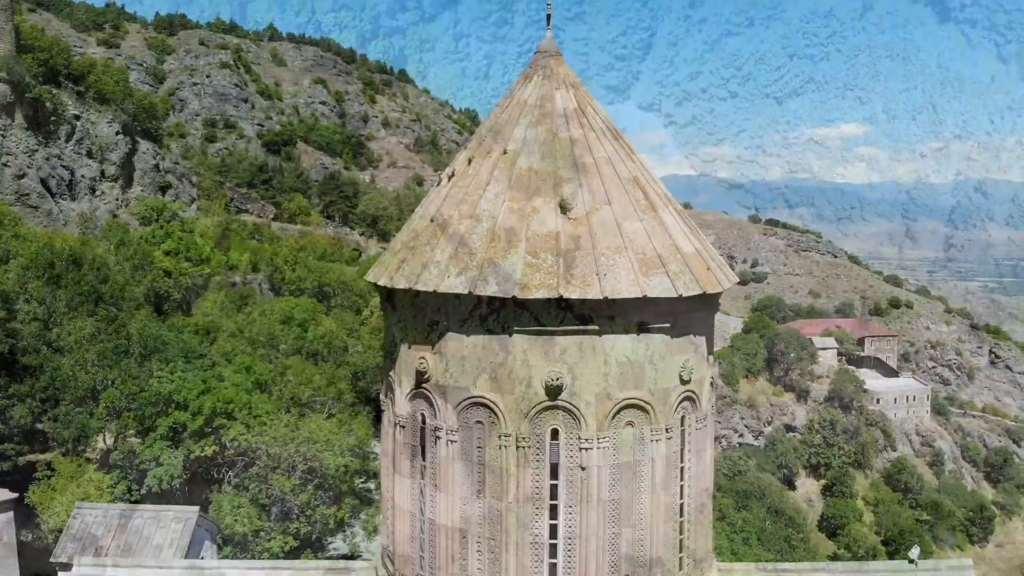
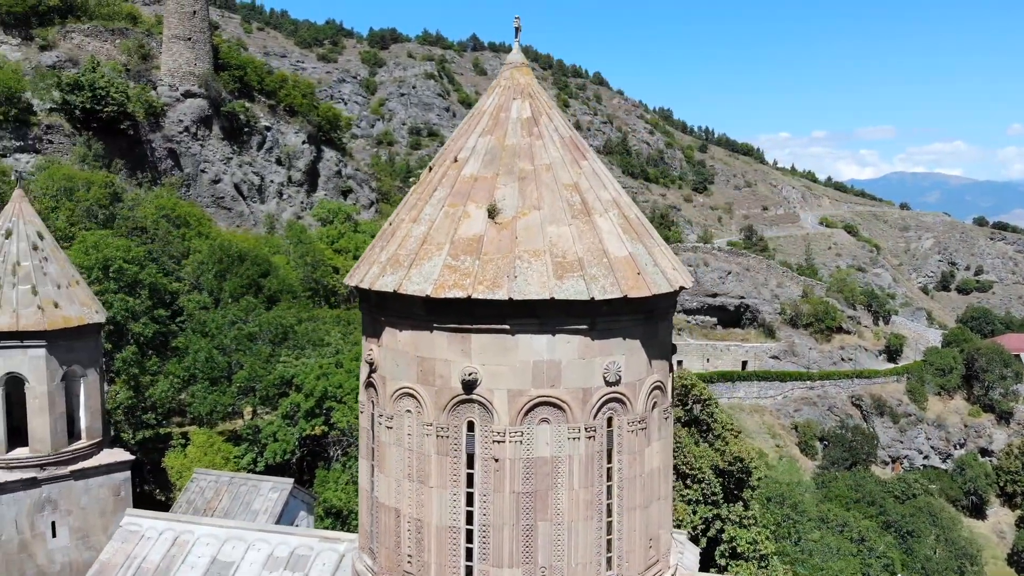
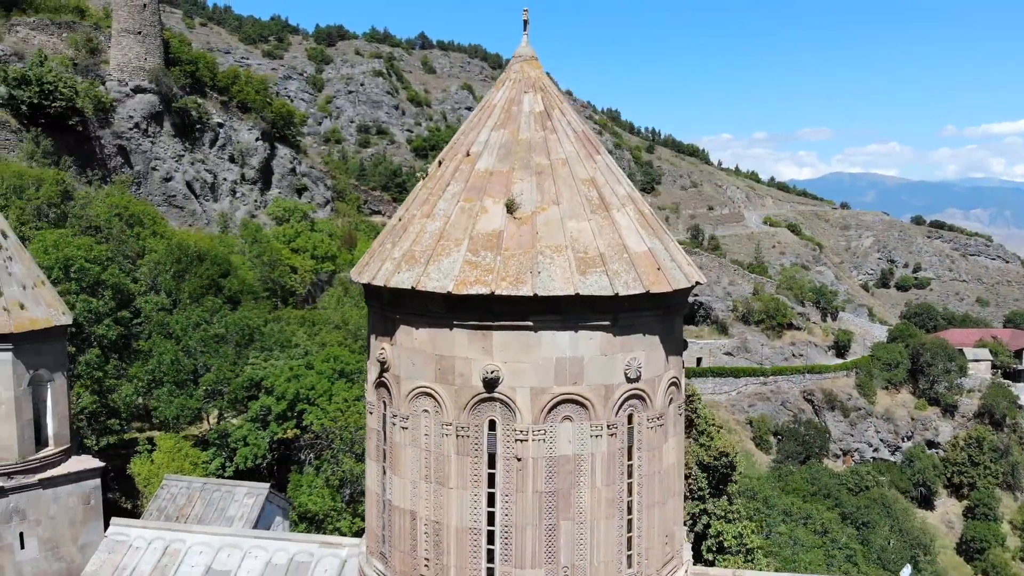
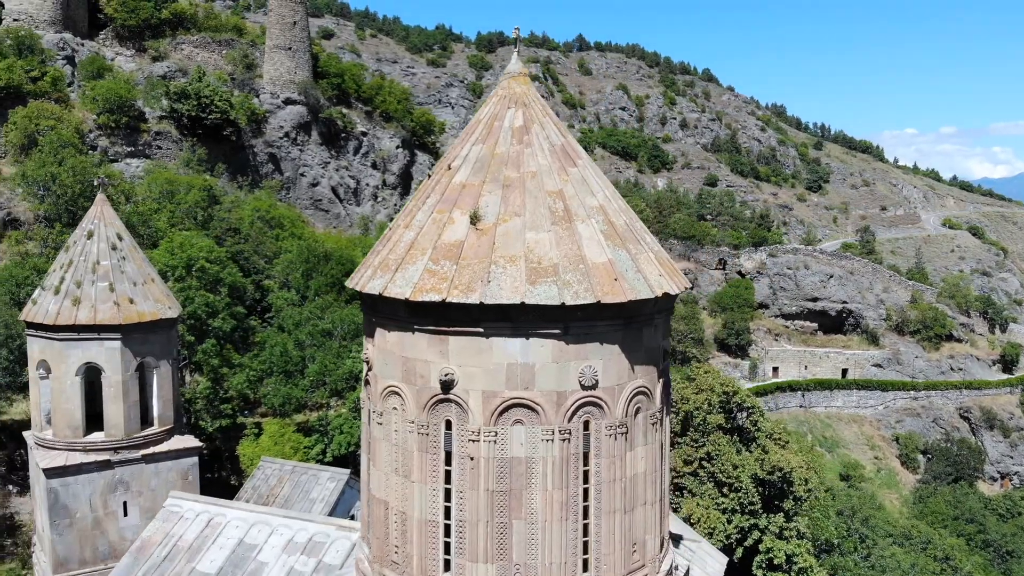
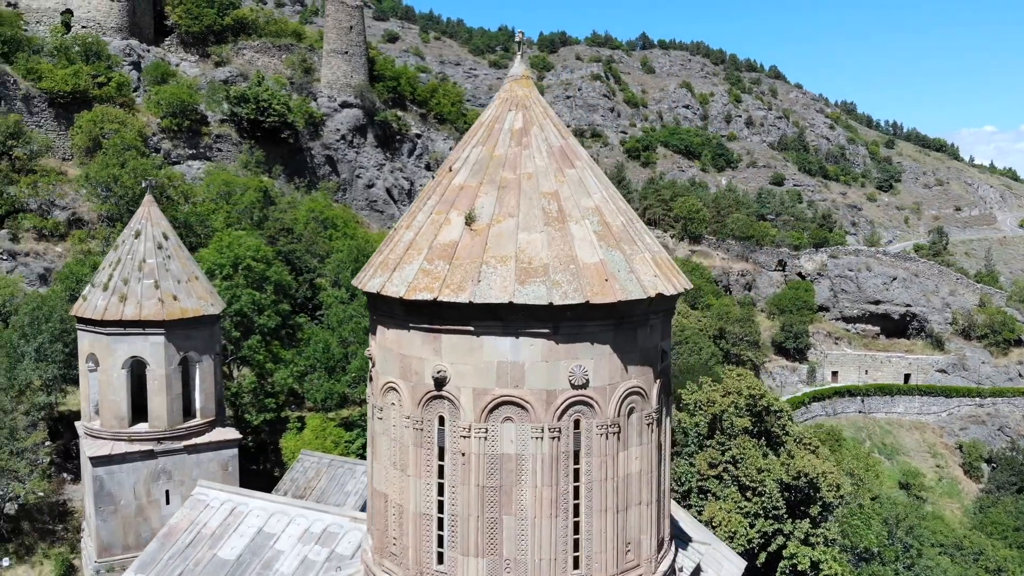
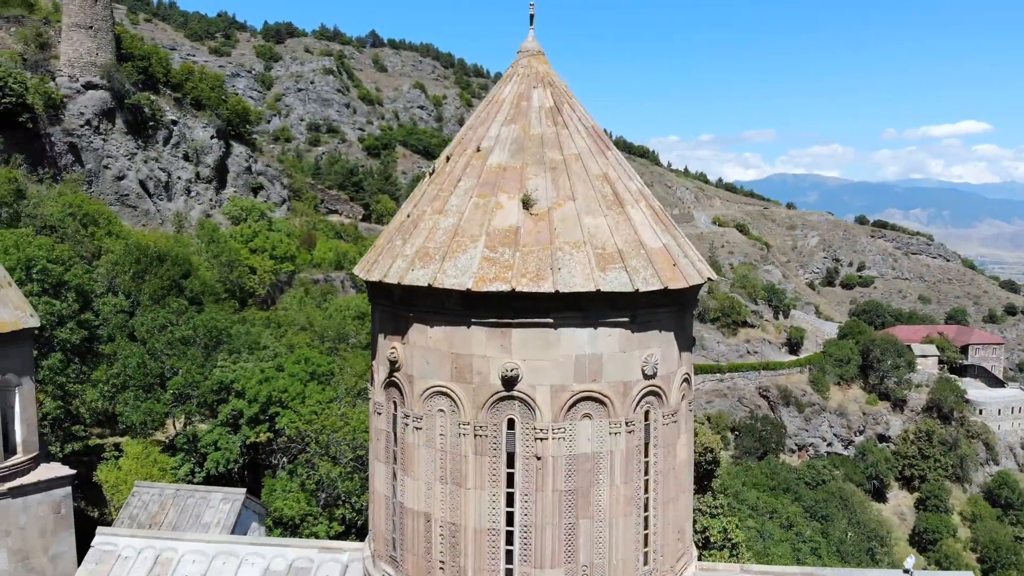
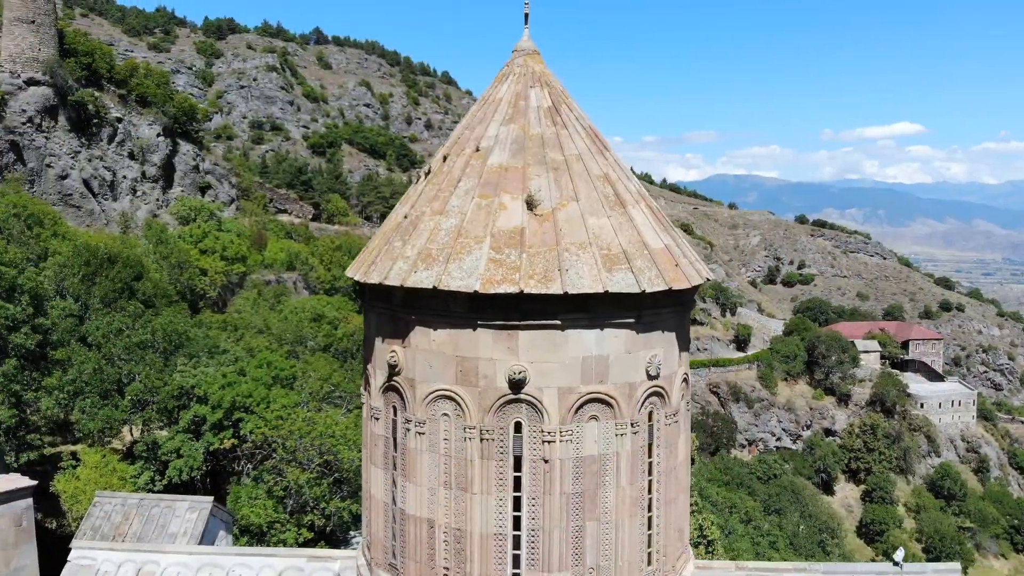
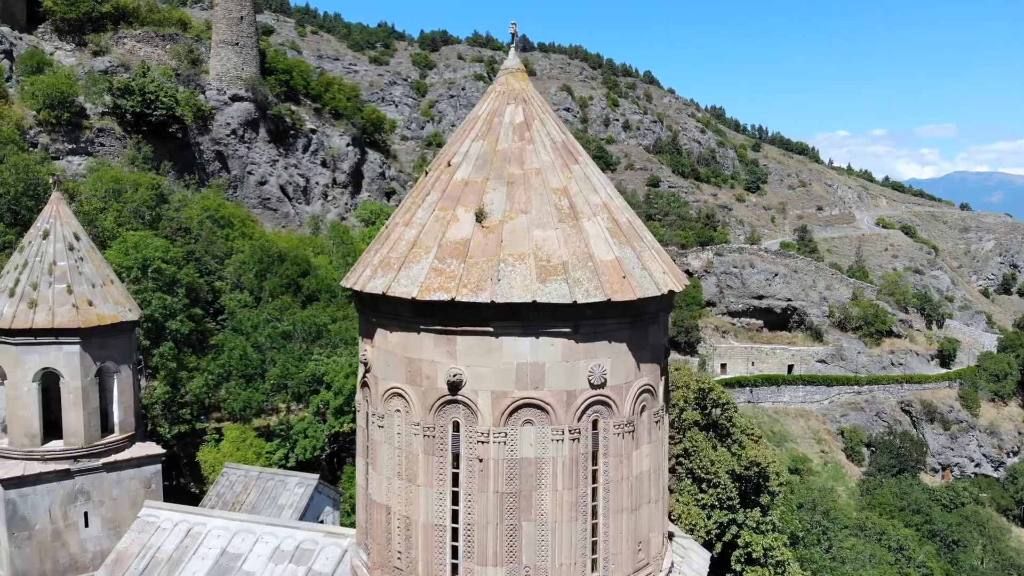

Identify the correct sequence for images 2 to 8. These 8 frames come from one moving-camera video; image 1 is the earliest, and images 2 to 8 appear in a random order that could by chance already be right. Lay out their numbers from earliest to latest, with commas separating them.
7, 6, 3, 2, 8, 4, 5
